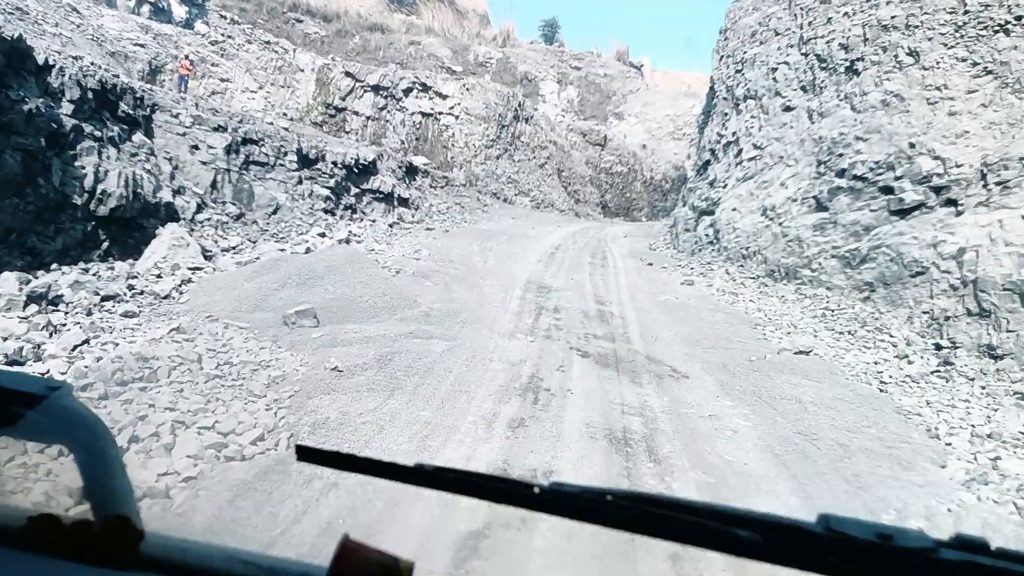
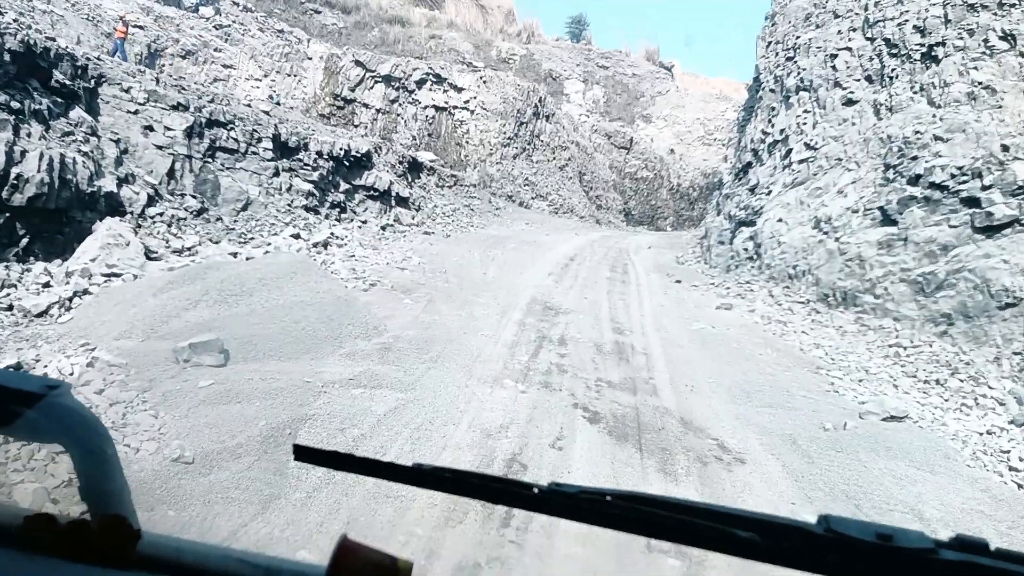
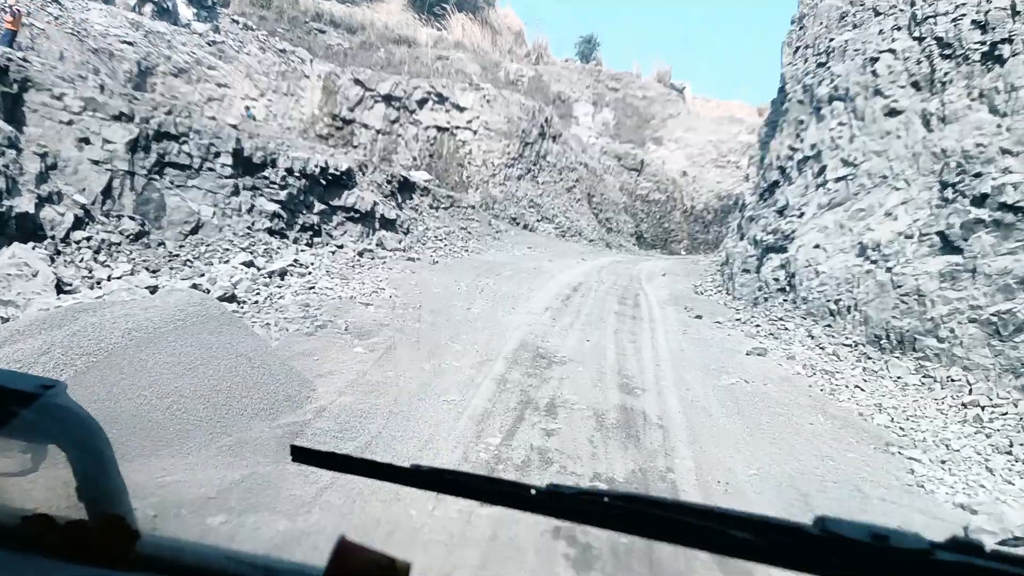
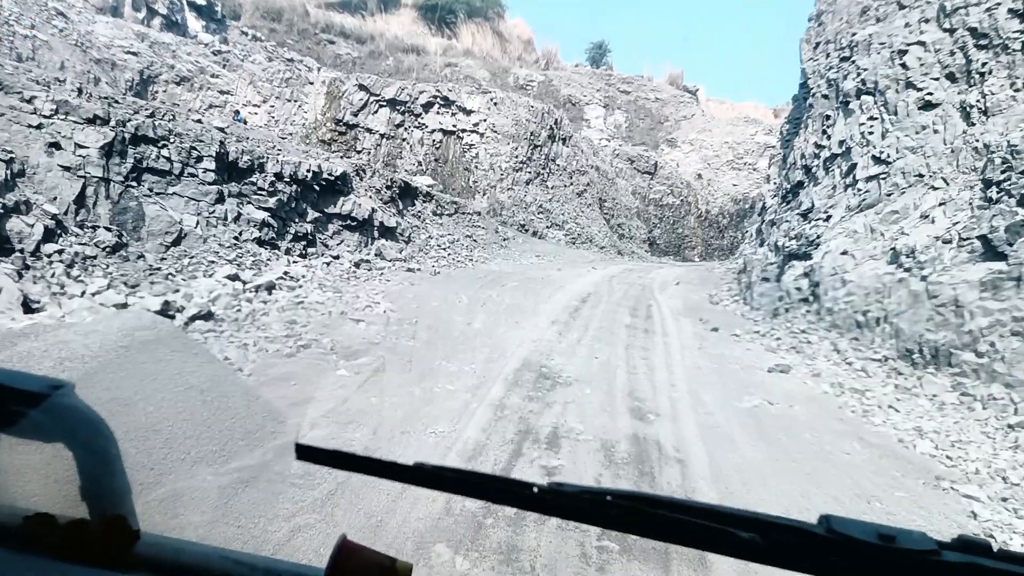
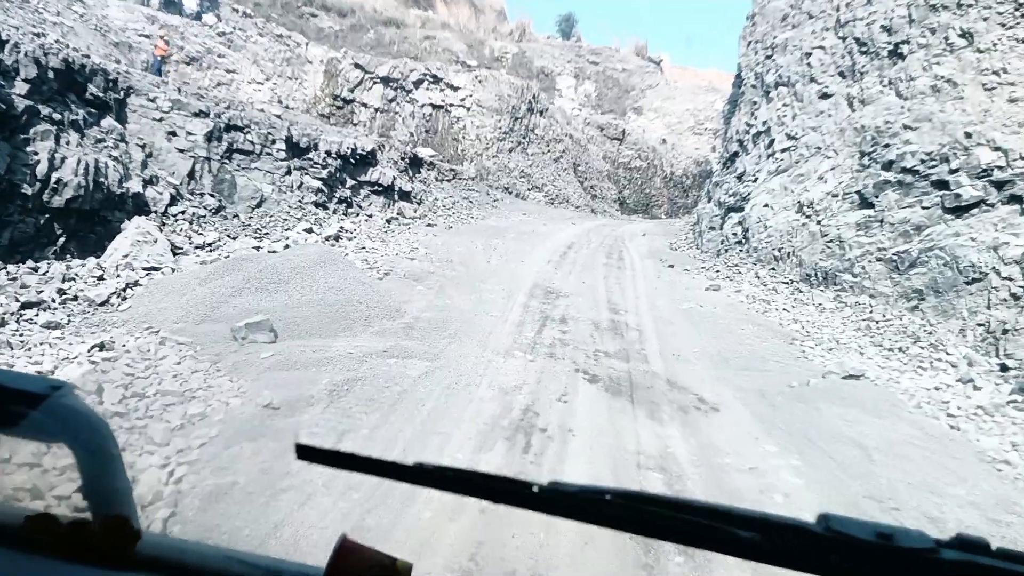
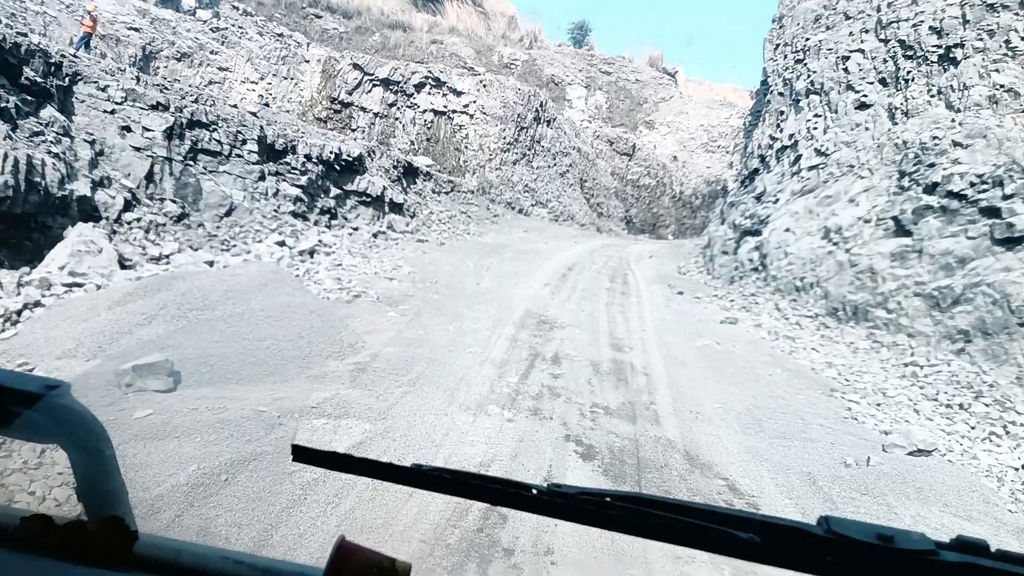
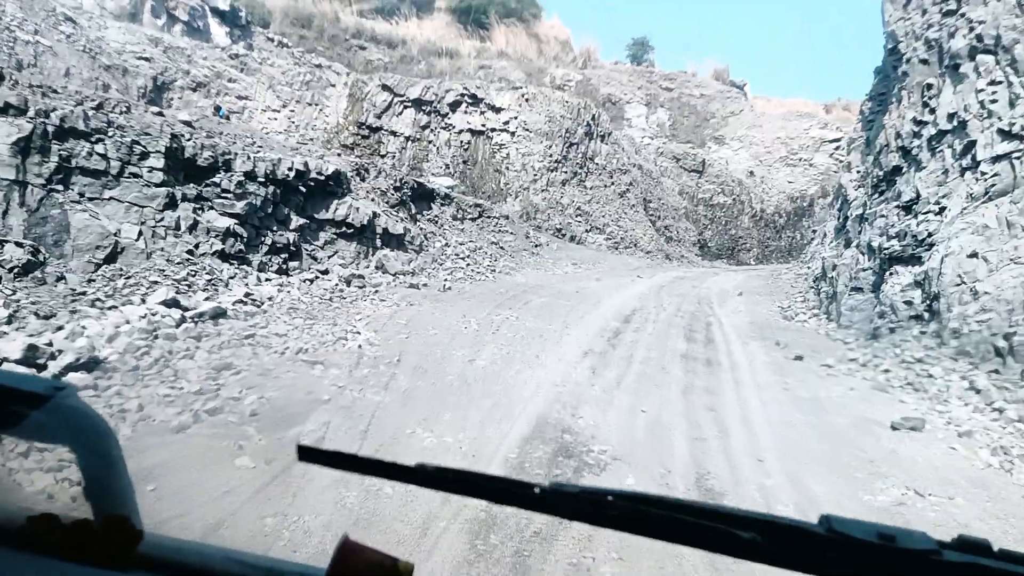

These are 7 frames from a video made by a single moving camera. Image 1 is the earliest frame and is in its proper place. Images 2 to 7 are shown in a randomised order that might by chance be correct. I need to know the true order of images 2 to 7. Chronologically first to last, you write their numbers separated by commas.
5, 2, 6, 3, 4, 7
